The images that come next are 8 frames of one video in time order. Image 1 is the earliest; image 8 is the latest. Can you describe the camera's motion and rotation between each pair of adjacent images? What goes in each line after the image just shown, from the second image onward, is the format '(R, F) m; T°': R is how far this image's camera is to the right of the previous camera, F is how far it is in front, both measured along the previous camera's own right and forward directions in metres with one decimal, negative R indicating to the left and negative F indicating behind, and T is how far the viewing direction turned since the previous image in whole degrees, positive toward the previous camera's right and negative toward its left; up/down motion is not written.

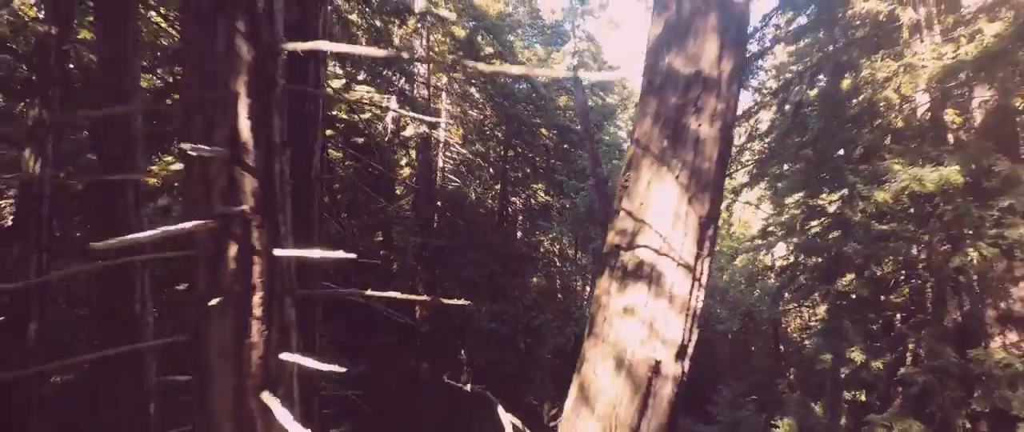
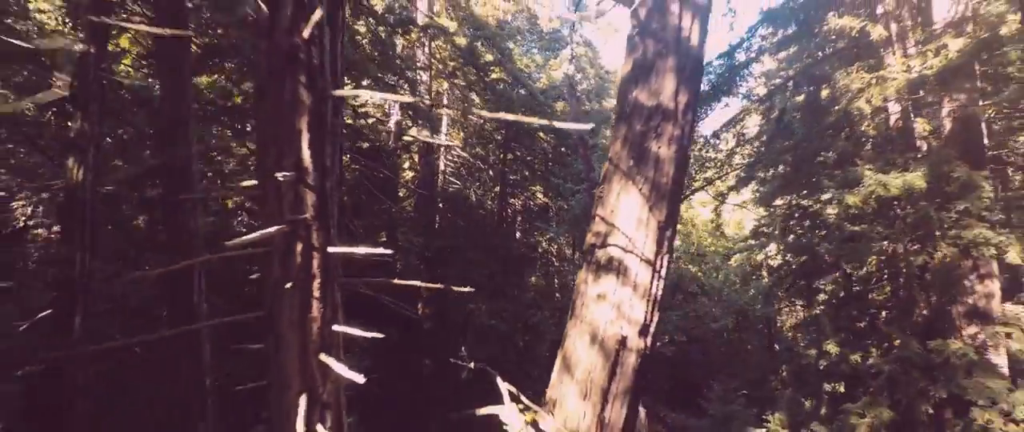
(0.0, -0.5) m; 0°
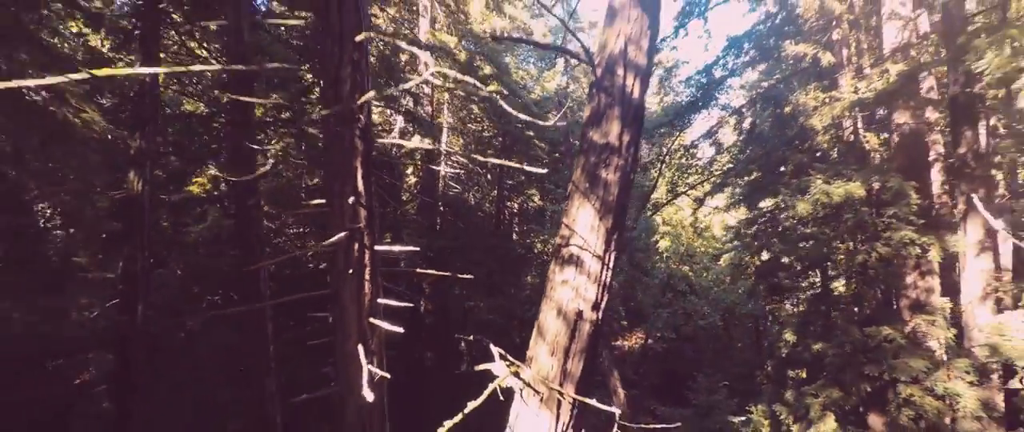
(+0.1, -1.0) m; 0°
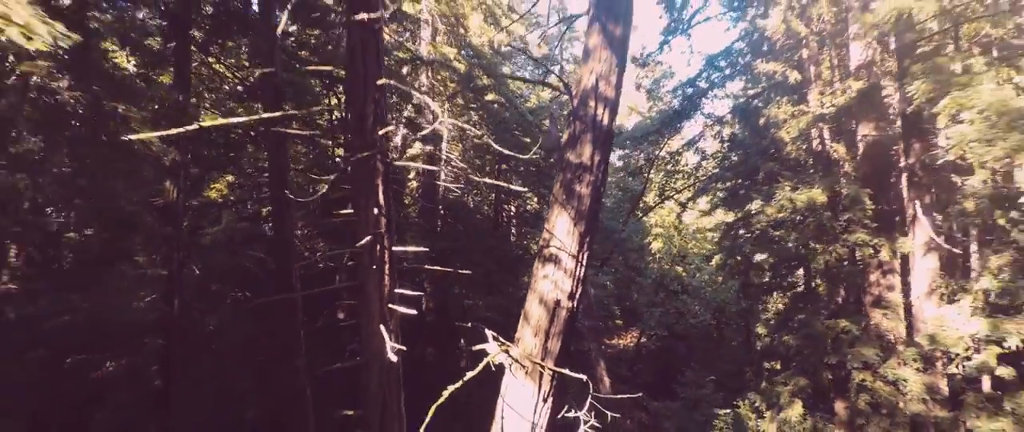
(+0.1, -0.8) m; 0°
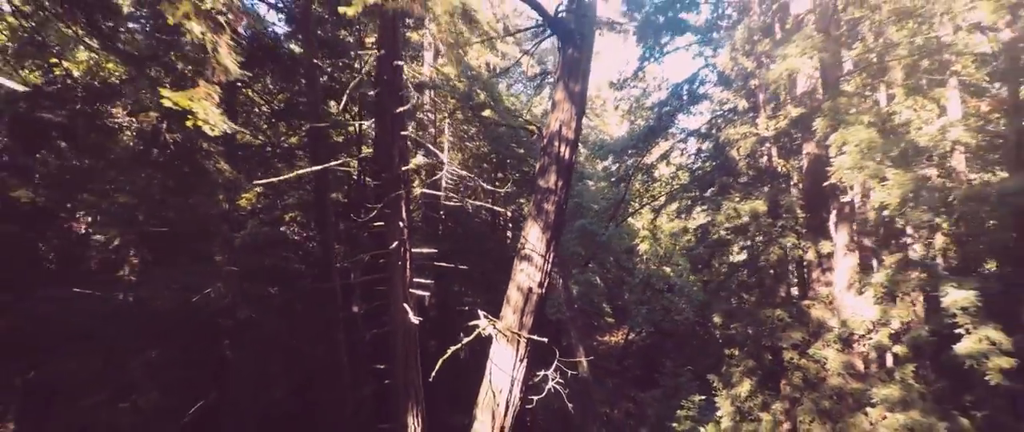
(+0.2, -1.6) m; 0°
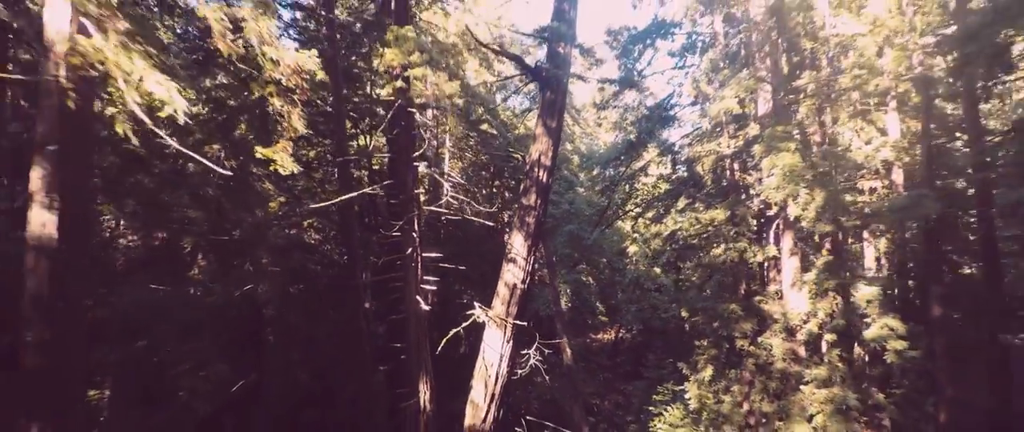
(+0.2, -1.6) m; 0°
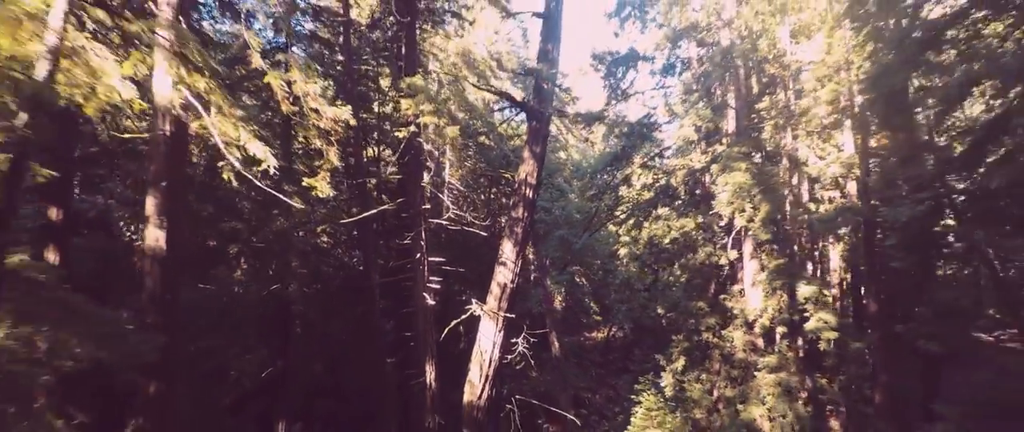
(+0.2, -1.5) m; 0°
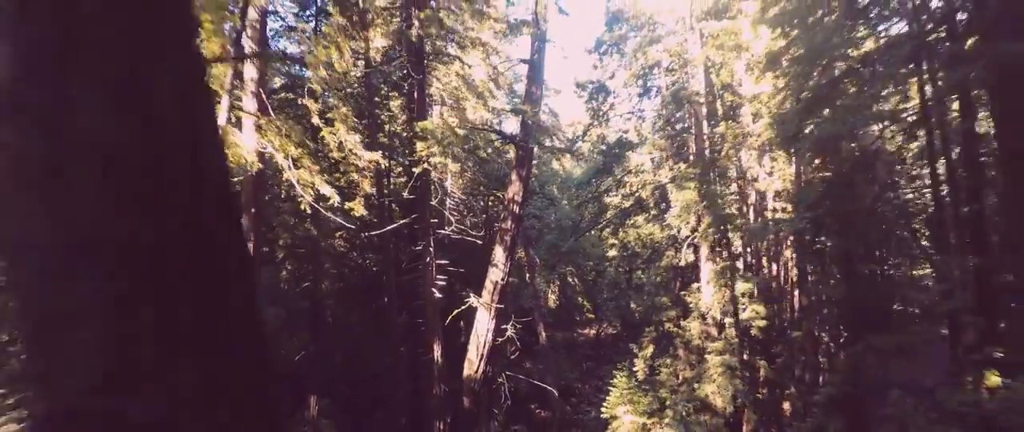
(+0.3, -2.3) m; 0°
